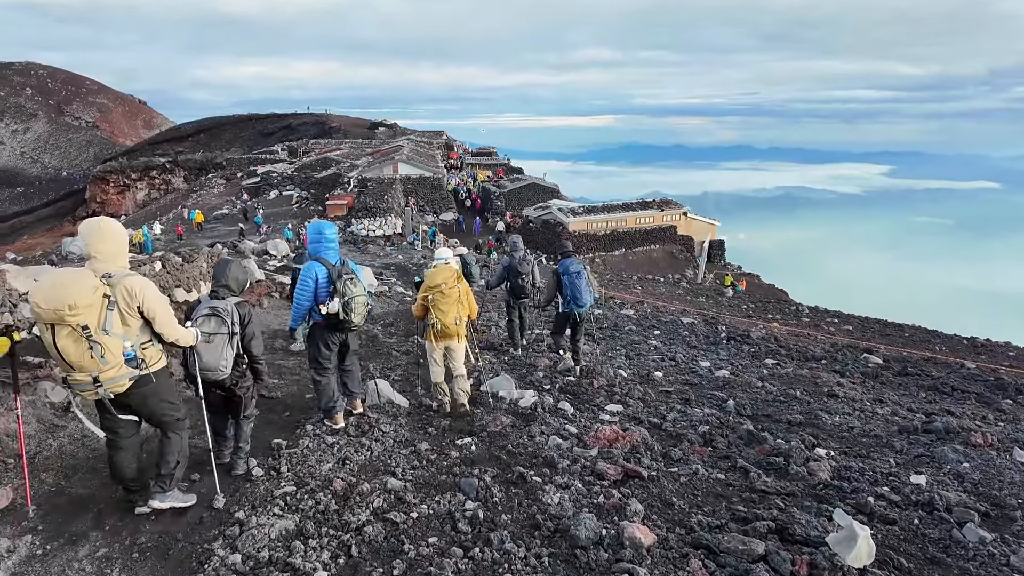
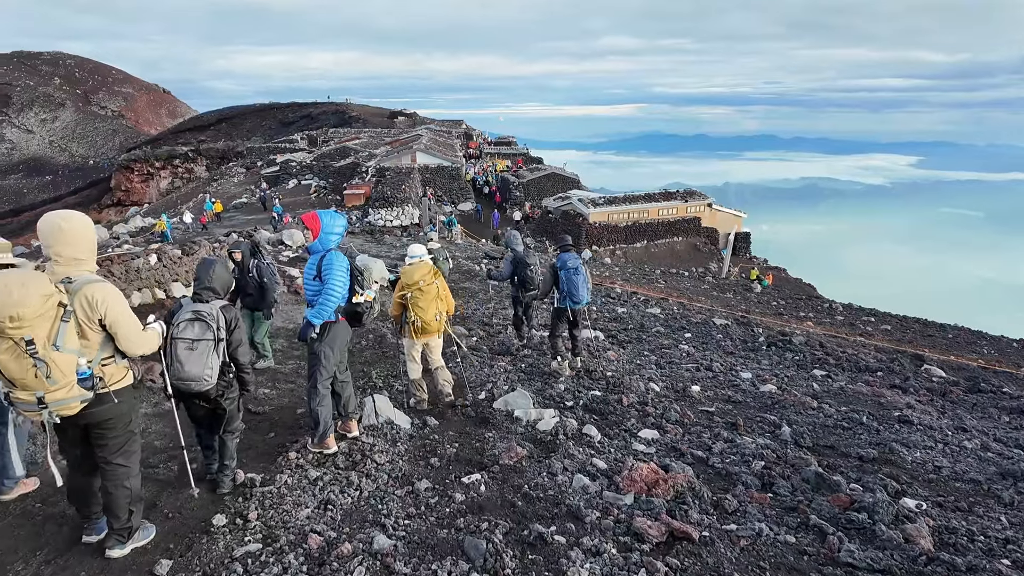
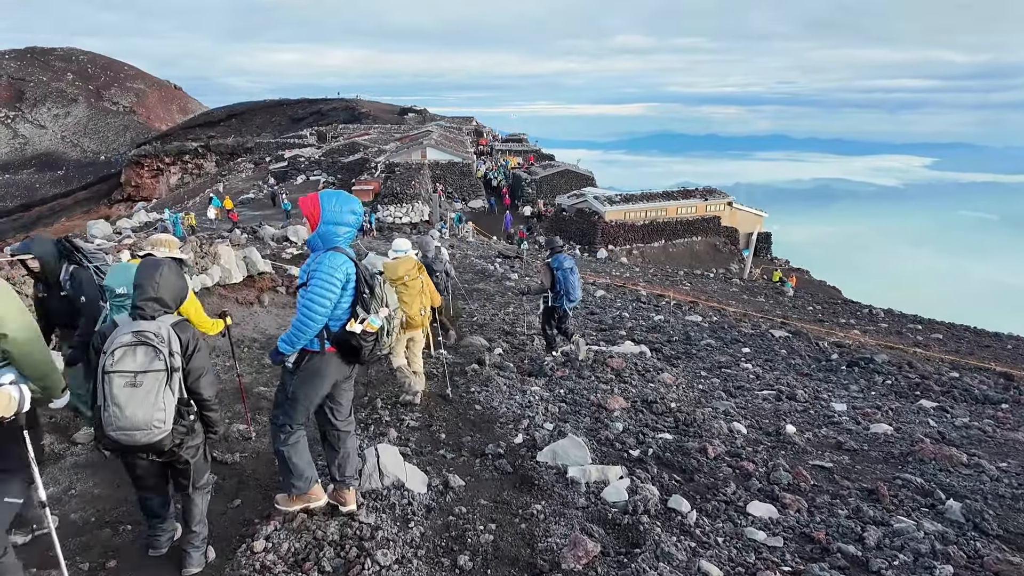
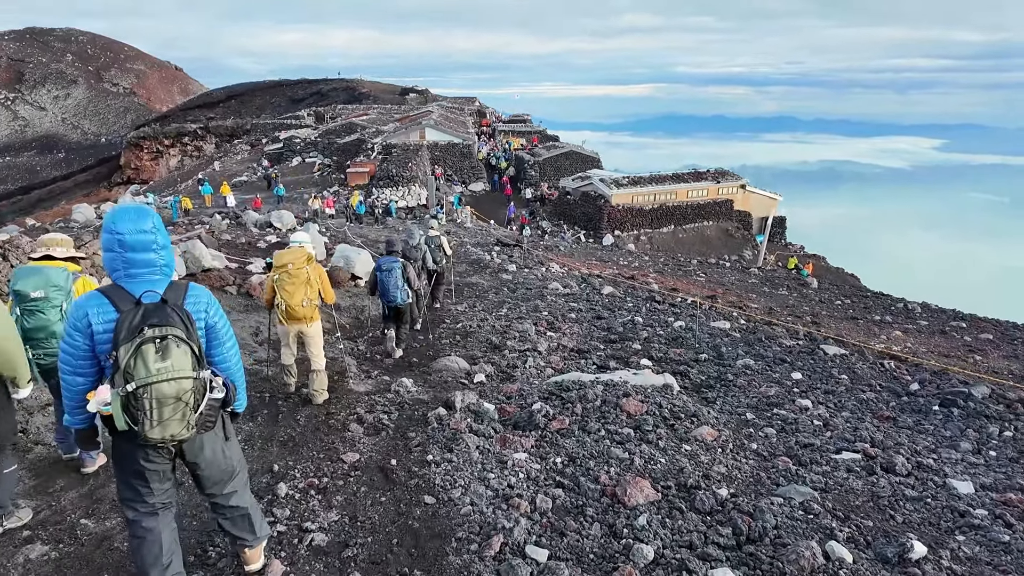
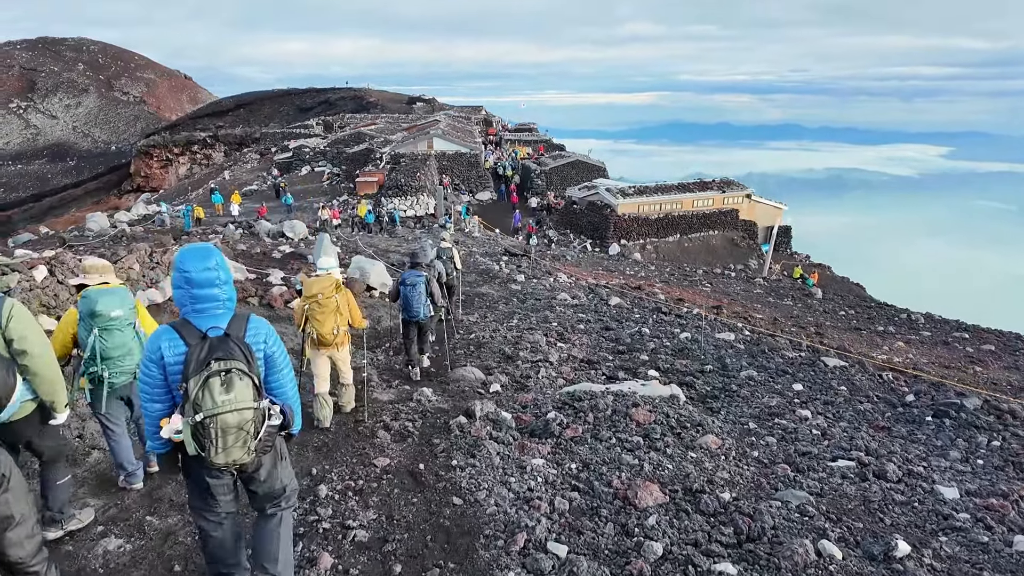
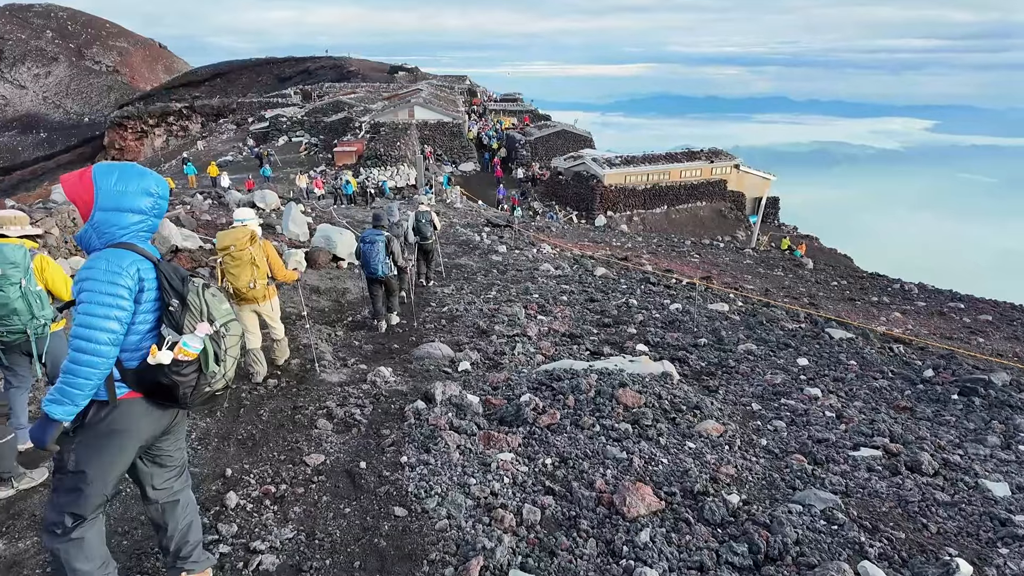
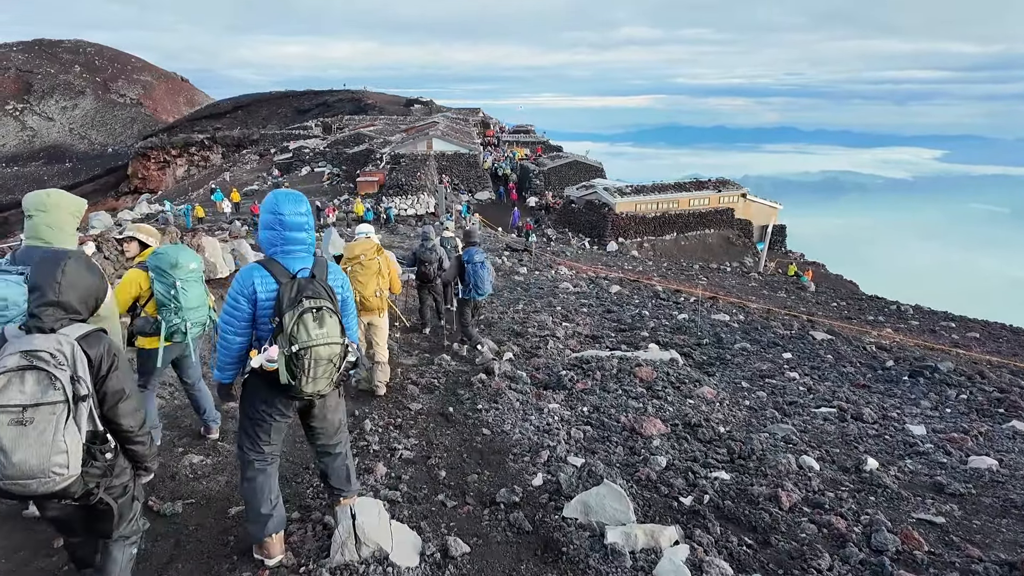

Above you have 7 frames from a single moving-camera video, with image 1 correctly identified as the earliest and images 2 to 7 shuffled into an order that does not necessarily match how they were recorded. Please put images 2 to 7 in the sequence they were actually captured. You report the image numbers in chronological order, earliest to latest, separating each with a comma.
2, 3, 7, 5, 4, 6
